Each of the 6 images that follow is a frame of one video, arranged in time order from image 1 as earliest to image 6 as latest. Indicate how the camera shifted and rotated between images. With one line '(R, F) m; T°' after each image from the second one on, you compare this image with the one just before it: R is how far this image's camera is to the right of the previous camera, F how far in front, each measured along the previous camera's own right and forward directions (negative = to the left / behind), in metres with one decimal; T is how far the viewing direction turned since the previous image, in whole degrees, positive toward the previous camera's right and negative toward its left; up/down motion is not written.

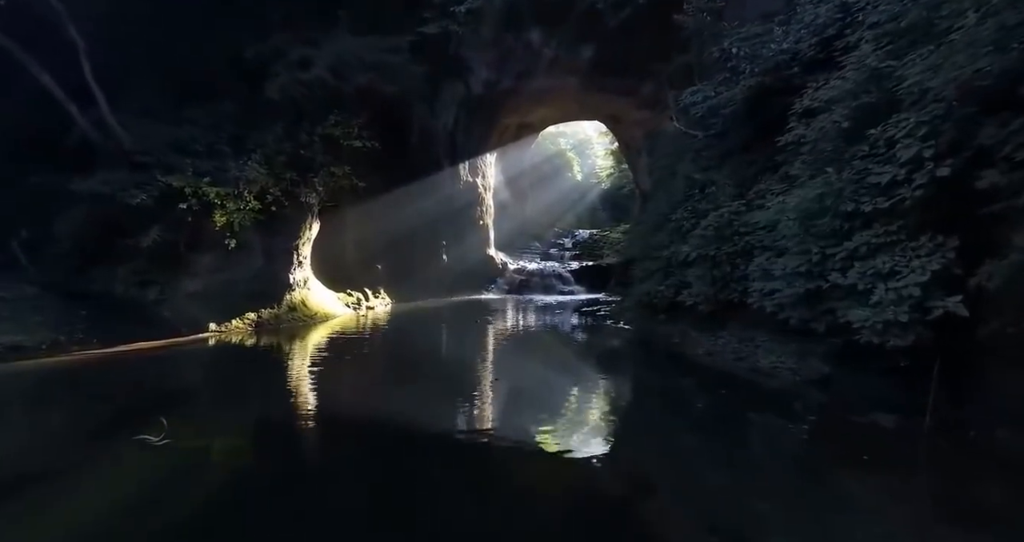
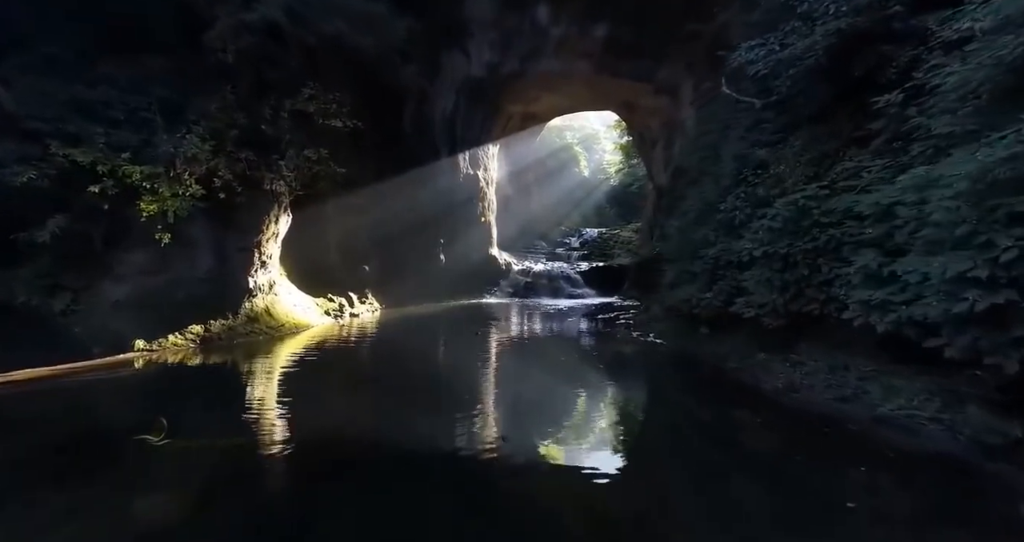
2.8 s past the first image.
(-0.1, +2.0) m; 0°
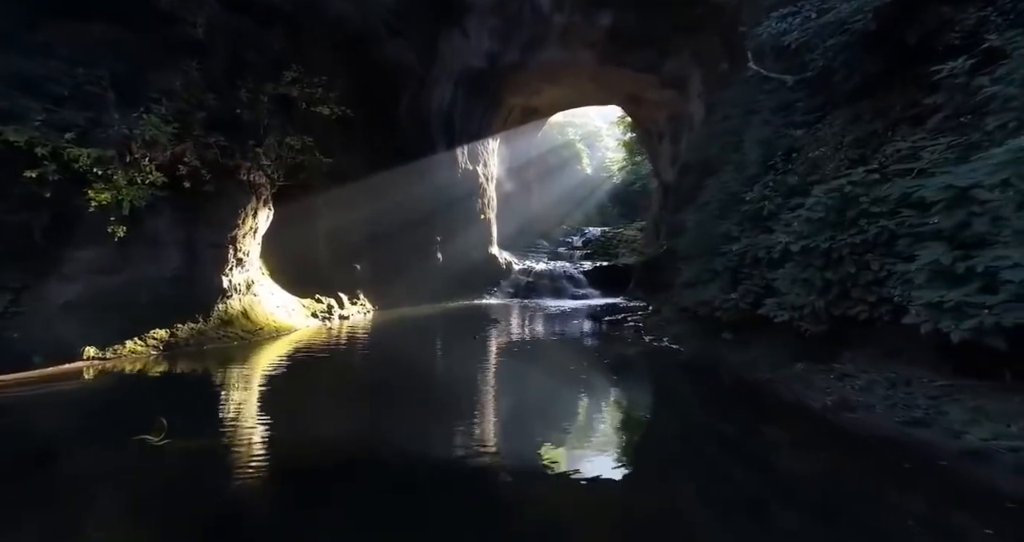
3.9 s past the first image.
(0.0, +0.9) m; 0°
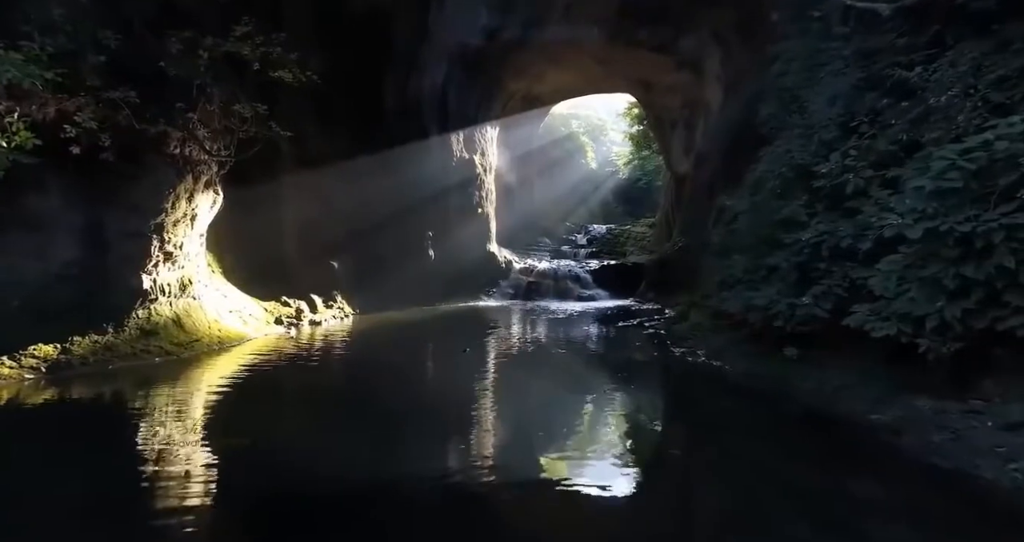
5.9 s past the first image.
(0.0, +1.8) m; 0°
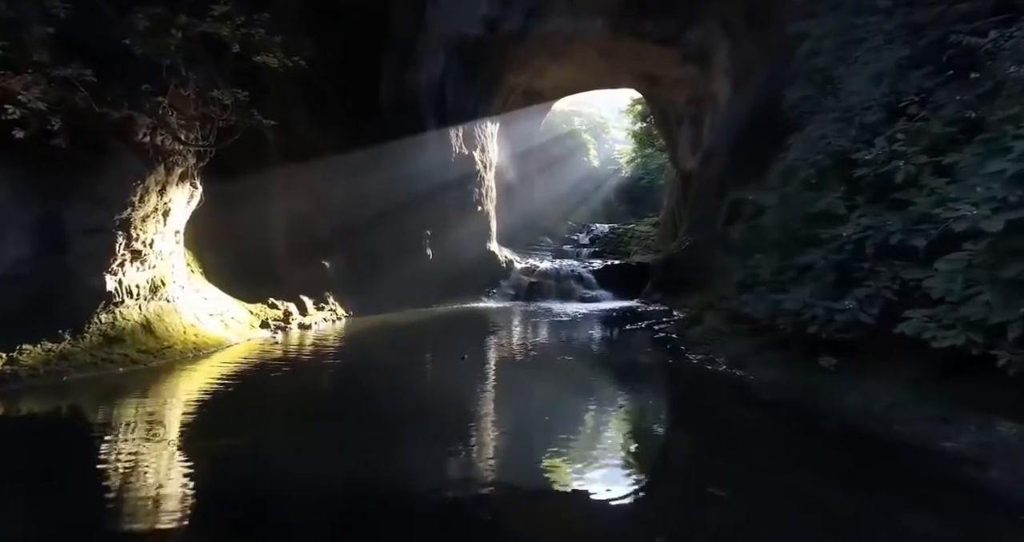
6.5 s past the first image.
(0.0, +0.6) m; 0°
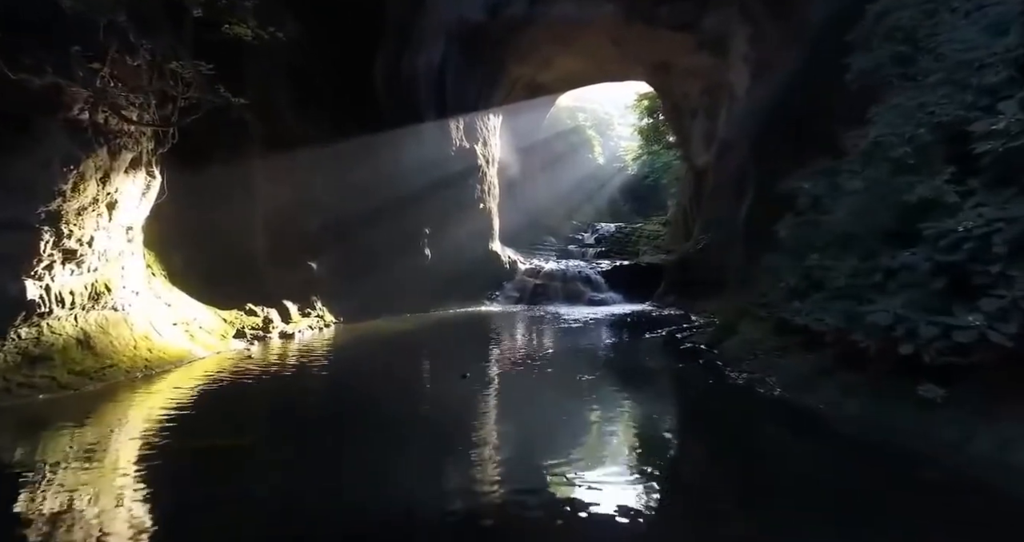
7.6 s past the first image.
(-0.1, +1.1) m; 0°
